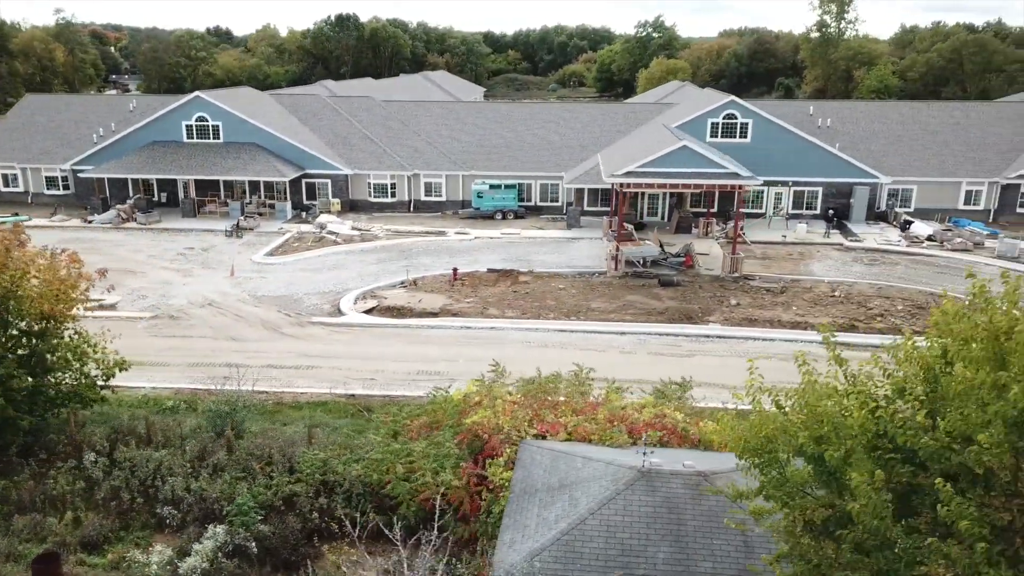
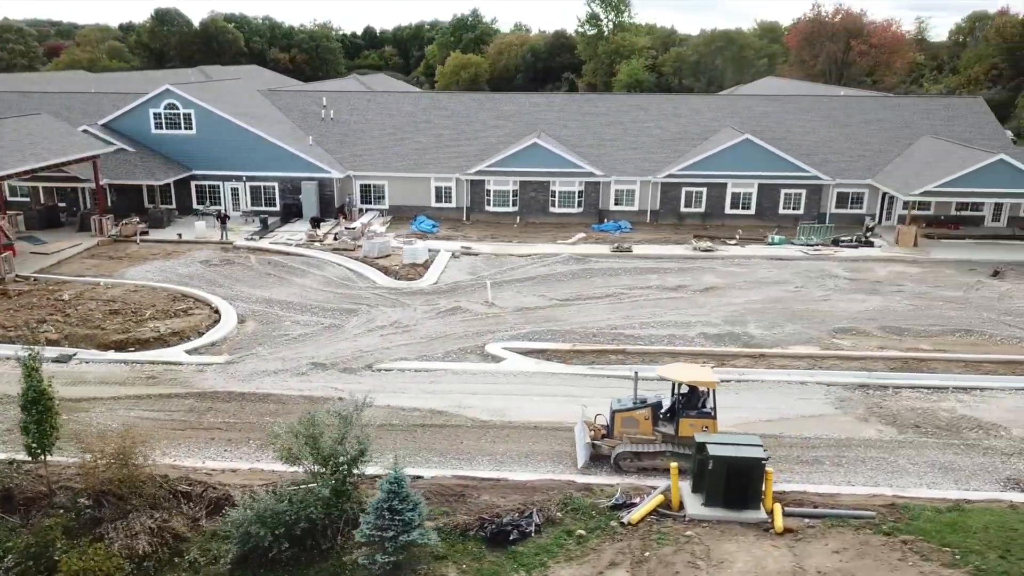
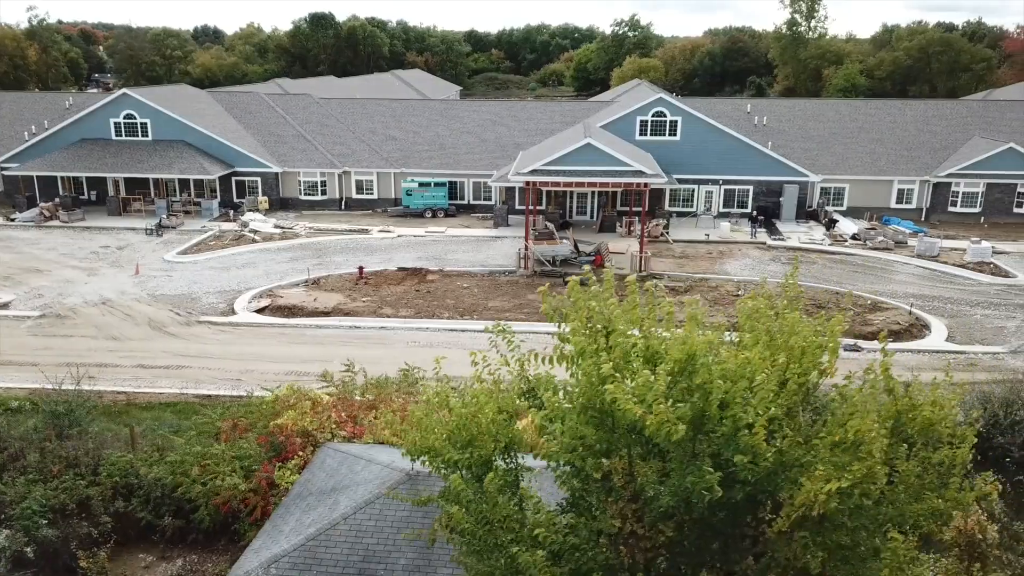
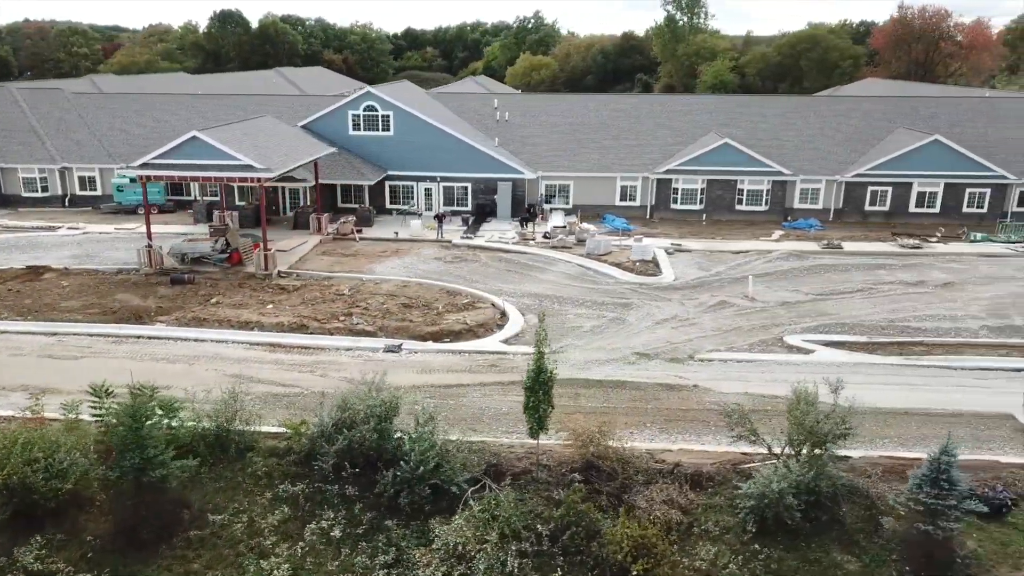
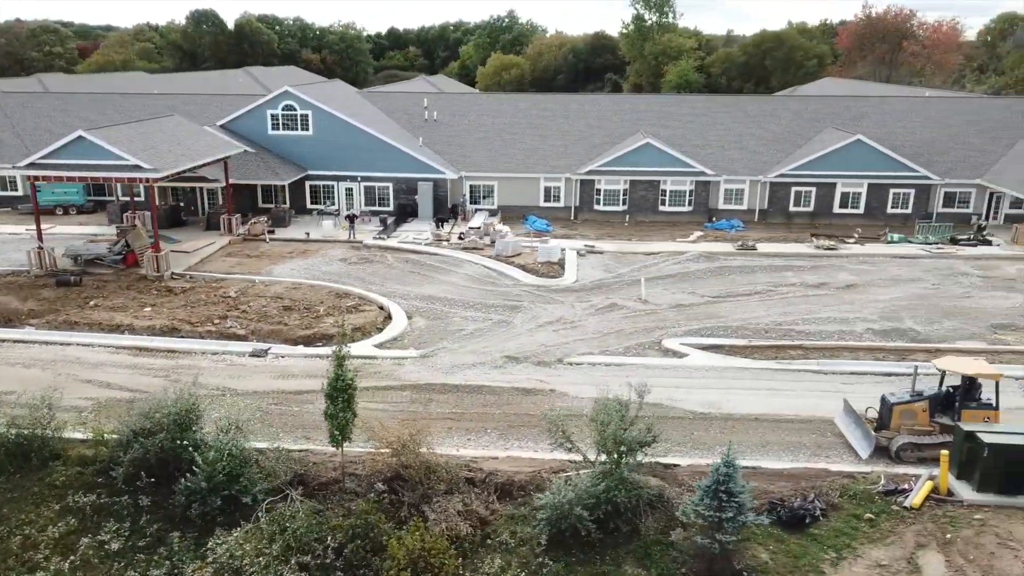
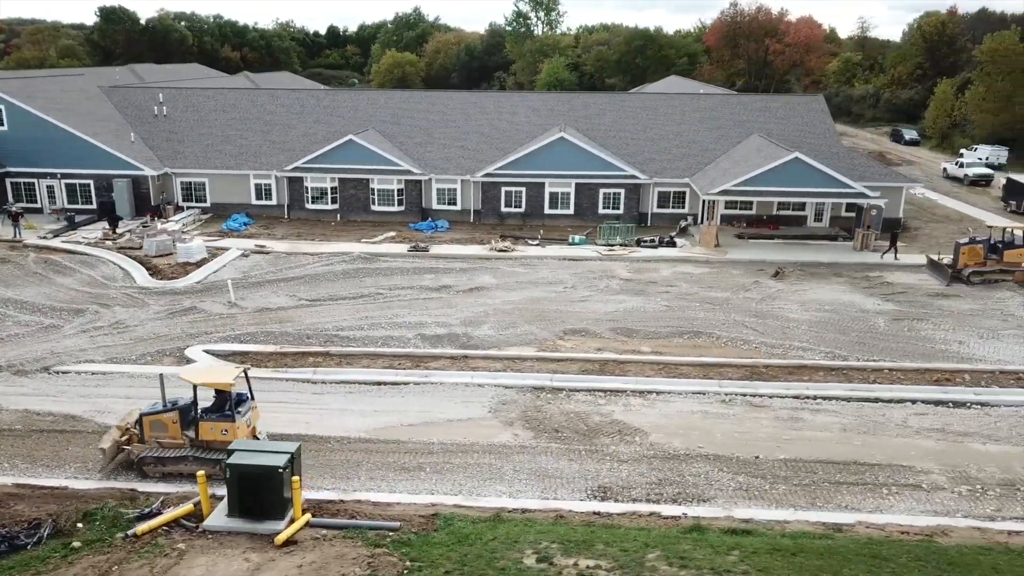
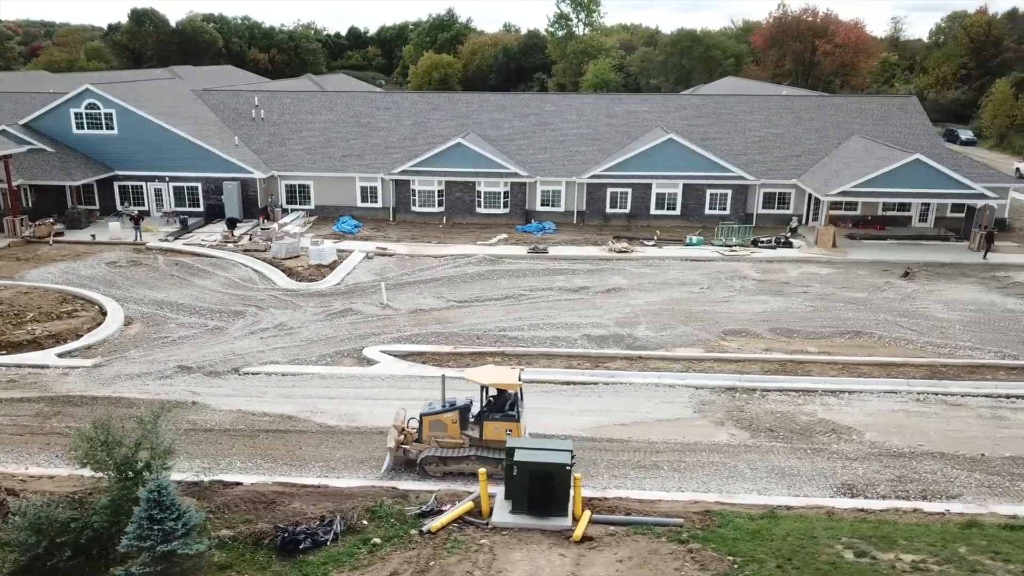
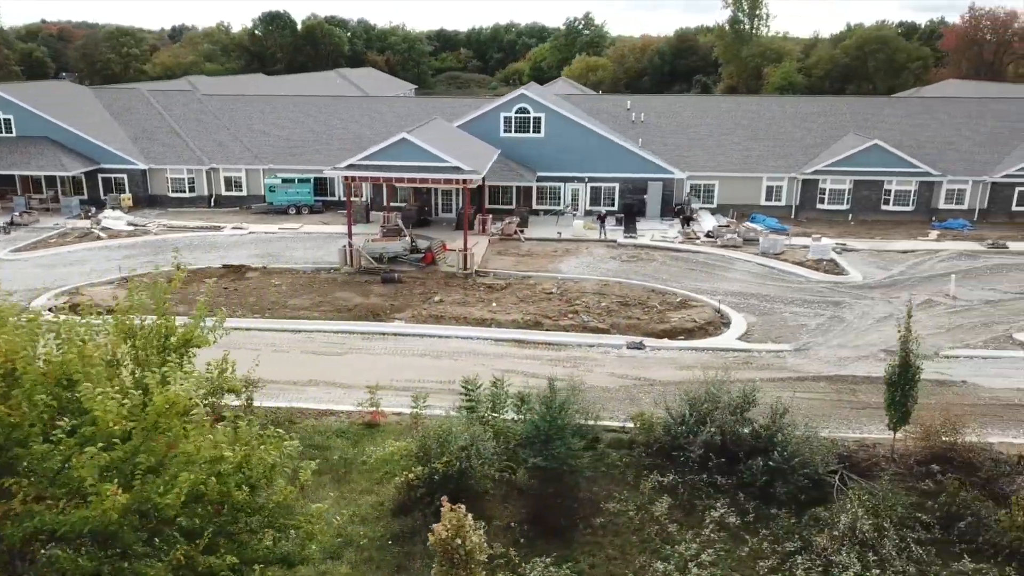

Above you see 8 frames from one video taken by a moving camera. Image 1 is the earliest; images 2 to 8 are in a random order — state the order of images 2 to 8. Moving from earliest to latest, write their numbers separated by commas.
3, 8, 4, 5, 2, 7, 6
